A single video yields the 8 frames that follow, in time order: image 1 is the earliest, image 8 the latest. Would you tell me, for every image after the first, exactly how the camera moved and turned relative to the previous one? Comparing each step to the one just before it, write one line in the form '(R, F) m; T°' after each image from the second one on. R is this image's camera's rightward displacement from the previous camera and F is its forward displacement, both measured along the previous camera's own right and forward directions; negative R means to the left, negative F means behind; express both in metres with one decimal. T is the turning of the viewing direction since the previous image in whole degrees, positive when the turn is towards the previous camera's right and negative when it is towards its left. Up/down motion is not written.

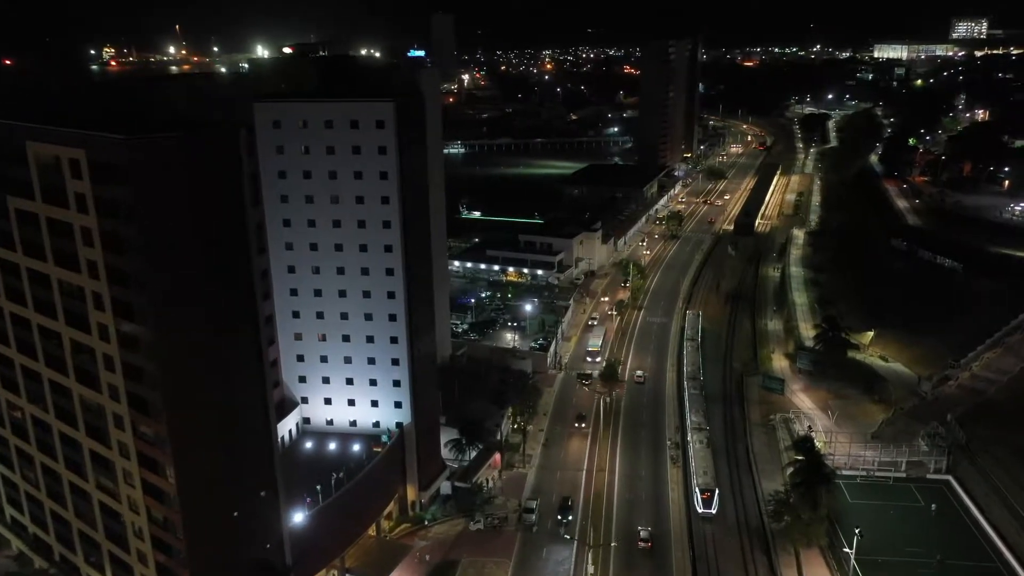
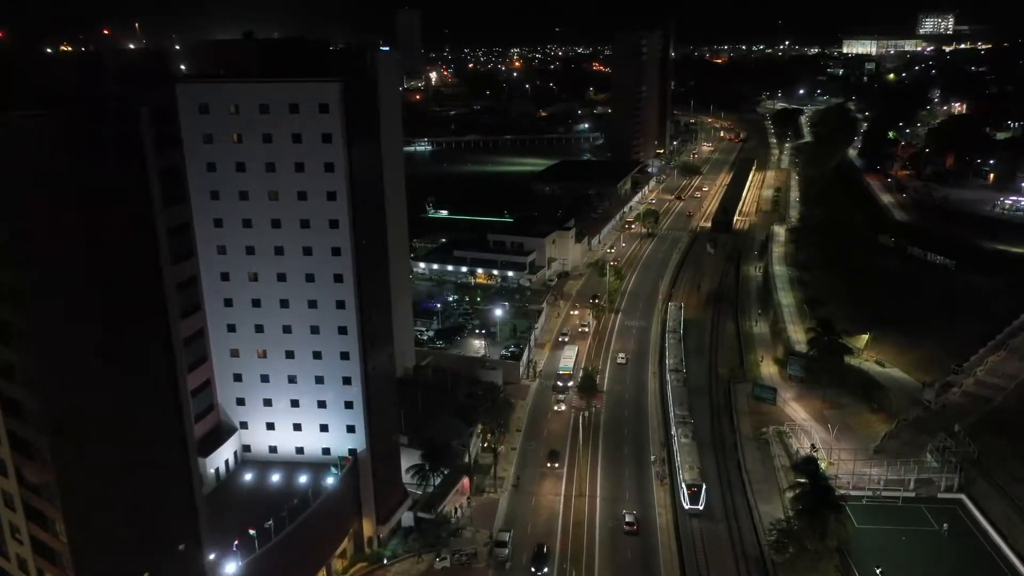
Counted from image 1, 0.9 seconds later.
(+0.1, +3.7) m; +2°
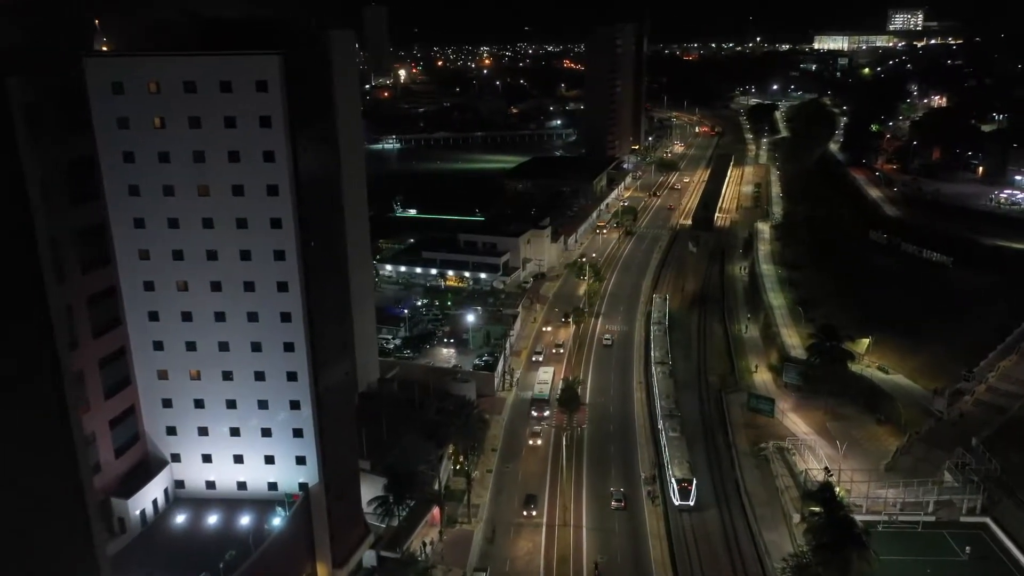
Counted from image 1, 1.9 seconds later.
(0.0, +3.6) m; +2°
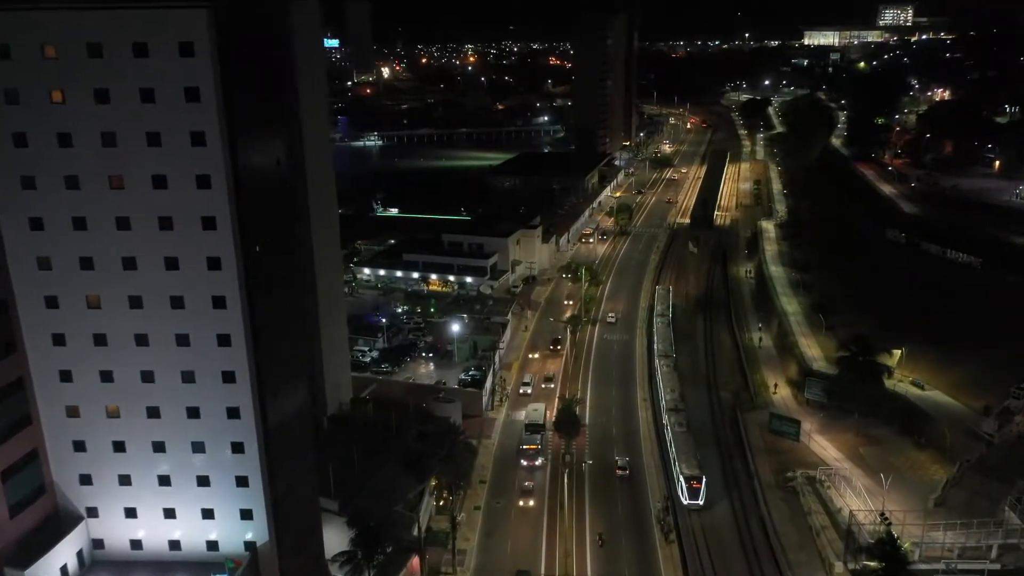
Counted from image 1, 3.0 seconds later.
(-0.2, +4.4) m; +1°
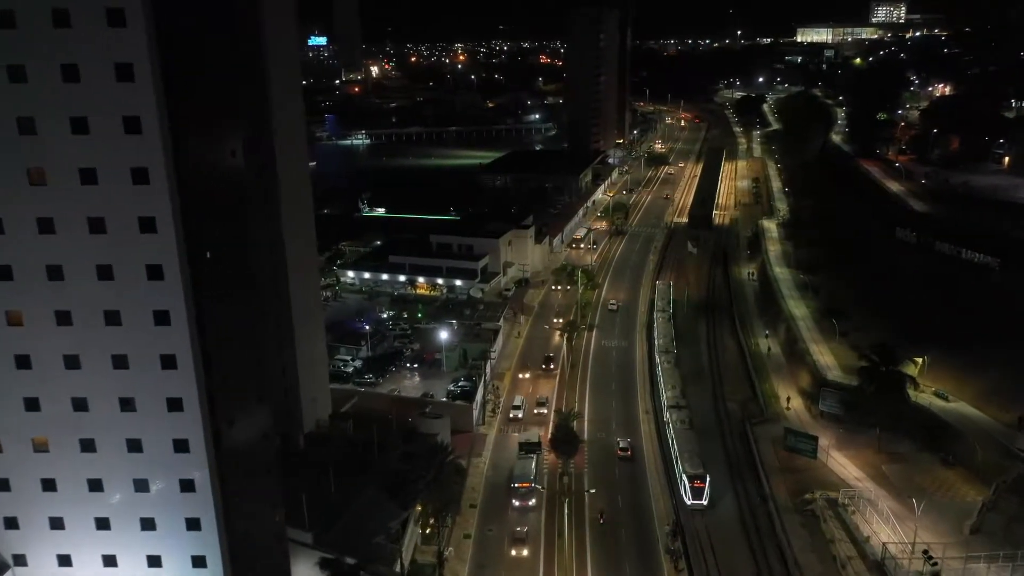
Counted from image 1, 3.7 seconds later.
(0.0, +2.6) m; +1°
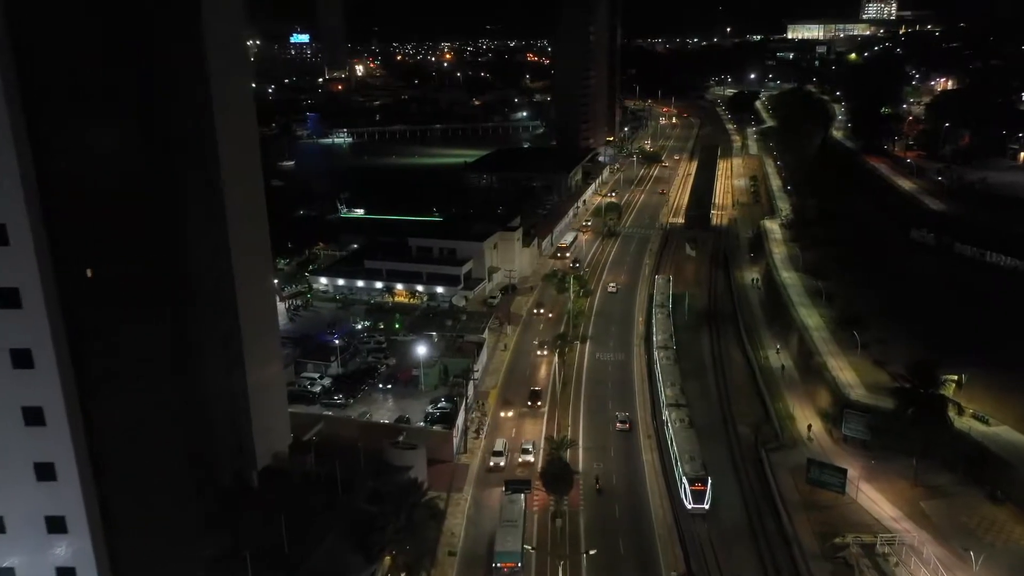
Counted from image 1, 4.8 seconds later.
(+0.1, +3.8) m; +1°
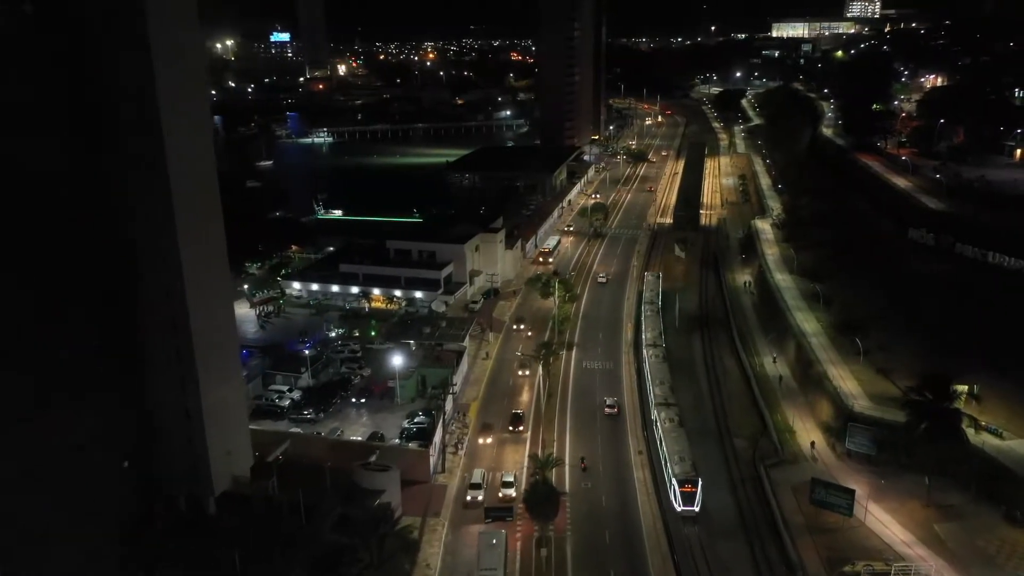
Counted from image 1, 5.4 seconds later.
(+0.2, +2.1) m; +1°
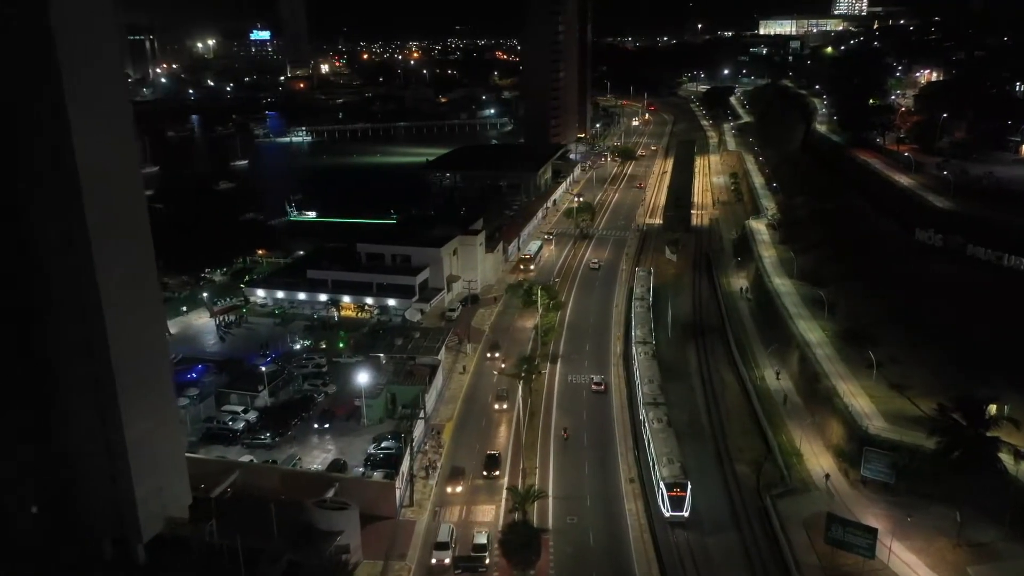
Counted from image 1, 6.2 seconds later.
(+0.4, +3.0) m; +1°
